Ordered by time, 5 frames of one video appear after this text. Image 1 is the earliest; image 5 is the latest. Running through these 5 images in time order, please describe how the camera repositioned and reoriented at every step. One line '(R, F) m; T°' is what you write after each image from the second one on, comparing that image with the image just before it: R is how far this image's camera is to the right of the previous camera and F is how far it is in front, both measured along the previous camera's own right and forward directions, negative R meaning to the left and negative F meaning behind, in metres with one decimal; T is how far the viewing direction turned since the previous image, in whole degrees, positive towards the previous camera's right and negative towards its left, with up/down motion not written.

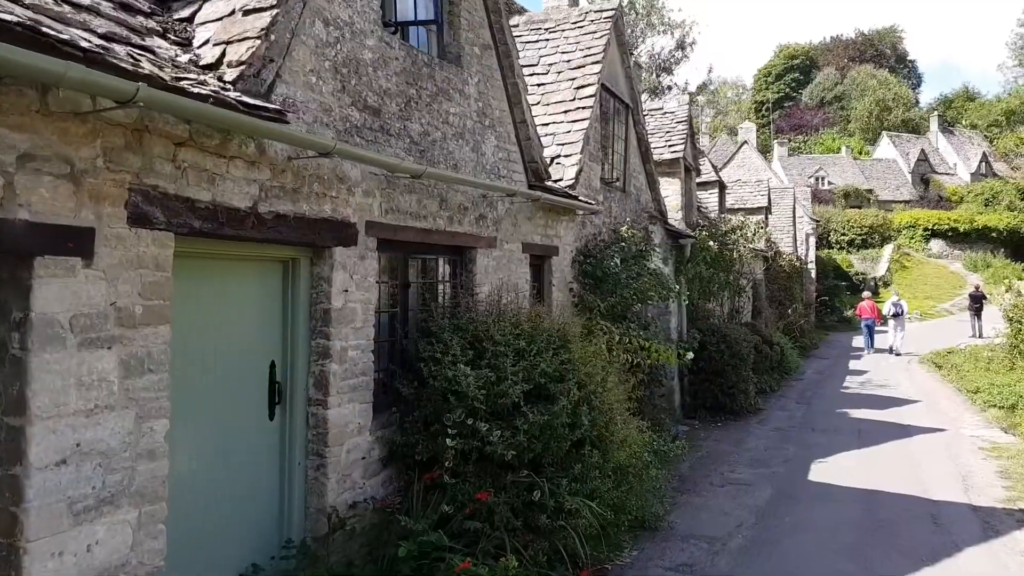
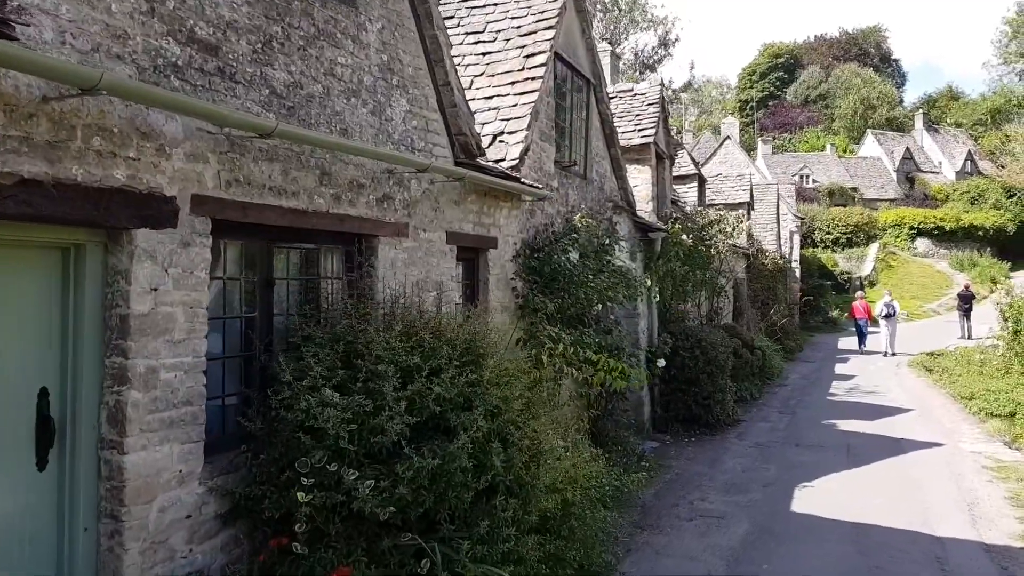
(+0.4, +1.2) m; +1°
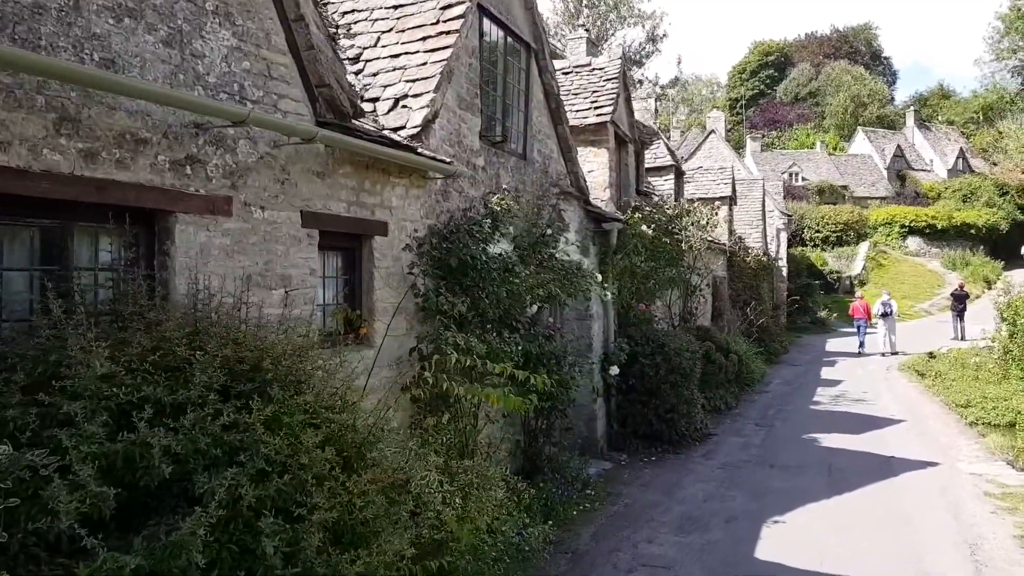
(+0.6, +1.3) m; 0°
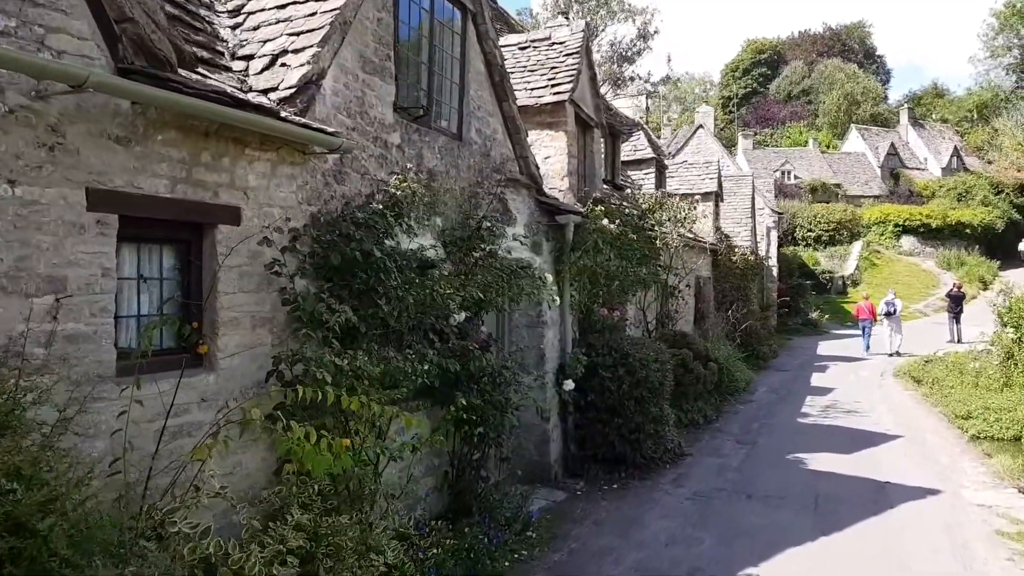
(+0.5, +1.1) m; 0°
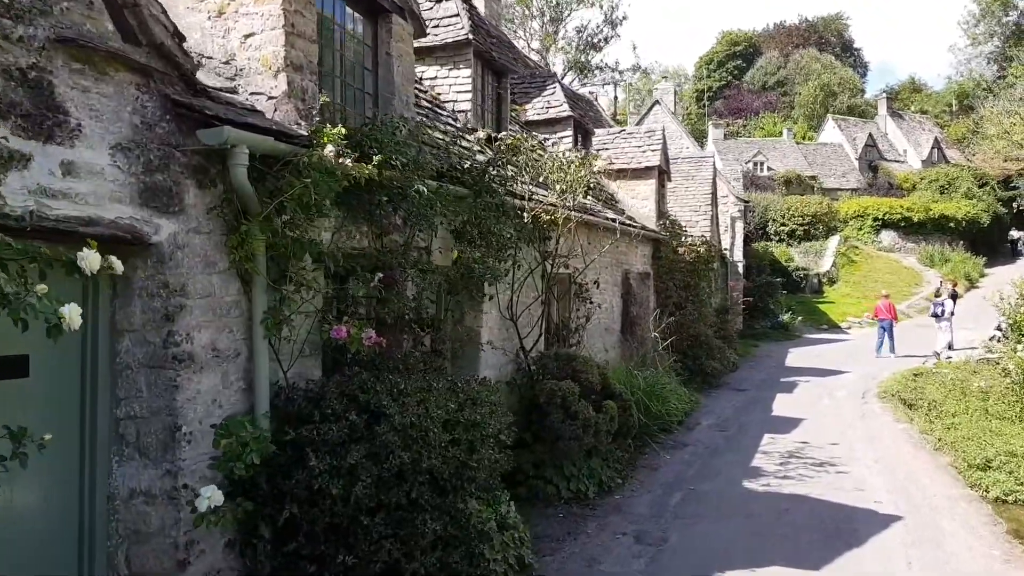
(+1.6, +3.9) m; +1°
